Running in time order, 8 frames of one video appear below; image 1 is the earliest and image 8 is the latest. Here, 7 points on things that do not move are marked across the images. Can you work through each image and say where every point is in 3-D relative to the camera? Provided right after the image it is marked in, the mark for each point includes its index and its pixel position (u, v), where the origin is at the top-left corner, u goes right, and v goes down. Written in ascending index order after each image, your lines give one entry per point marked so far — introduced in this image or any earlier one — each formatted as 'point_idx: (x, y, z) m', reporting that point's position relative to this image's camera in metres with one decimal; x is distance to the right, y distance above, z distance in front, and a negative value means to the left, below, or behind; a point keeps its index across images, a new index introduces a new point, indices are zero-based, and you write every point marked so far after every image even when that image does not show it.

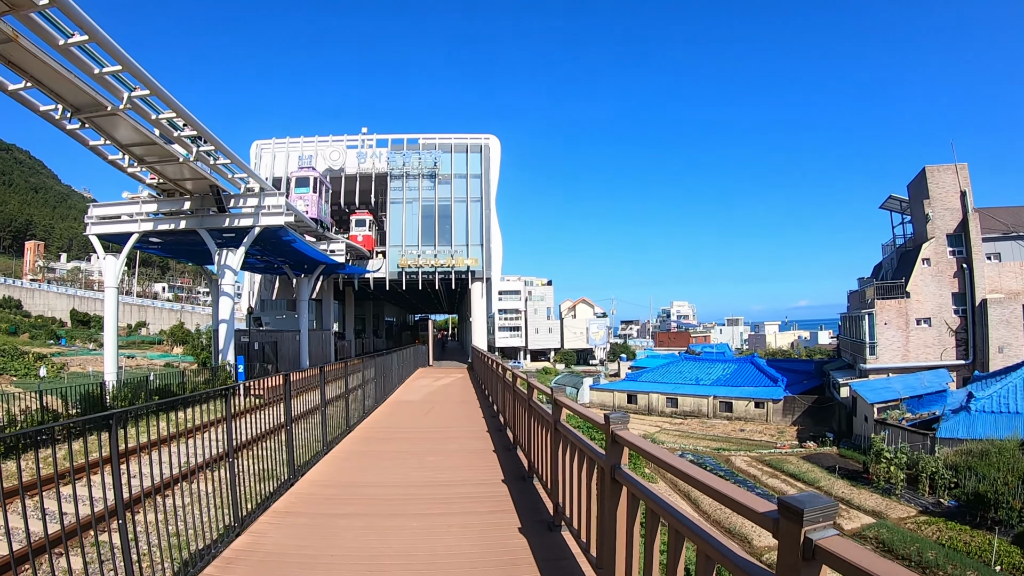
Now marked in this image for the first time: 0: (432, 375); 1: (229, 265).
0: (-2.9, -3.1, +19.6) m
1: (-7.7, +0.7, +15.1) m
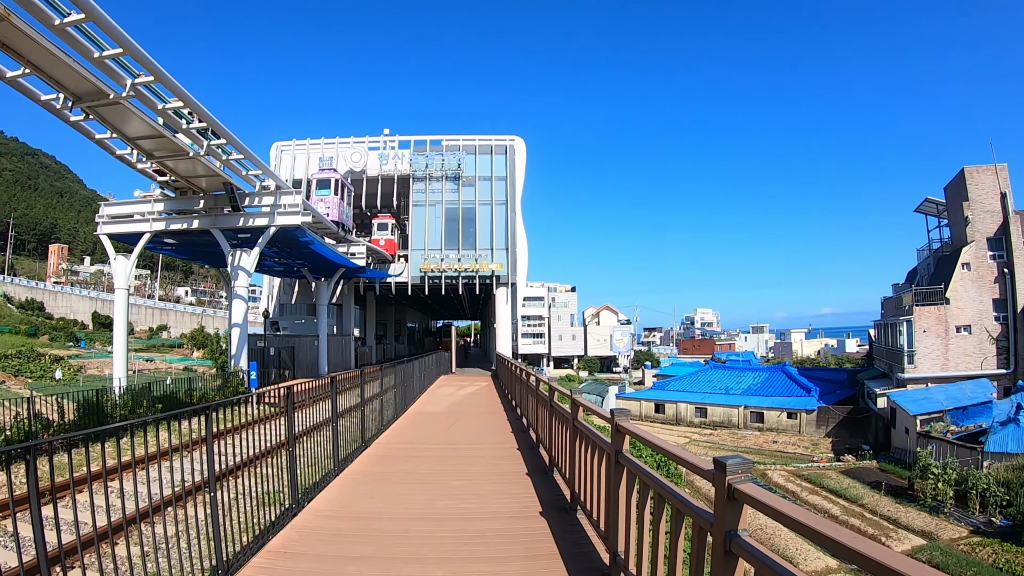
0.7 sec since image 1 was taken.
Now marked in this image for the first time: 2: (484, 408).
0: (-2.0, -3.2, +18.6) m
1: (-6.9, +0.6, +14.4) m
2: (-0.7, -2.8, +13.4) m
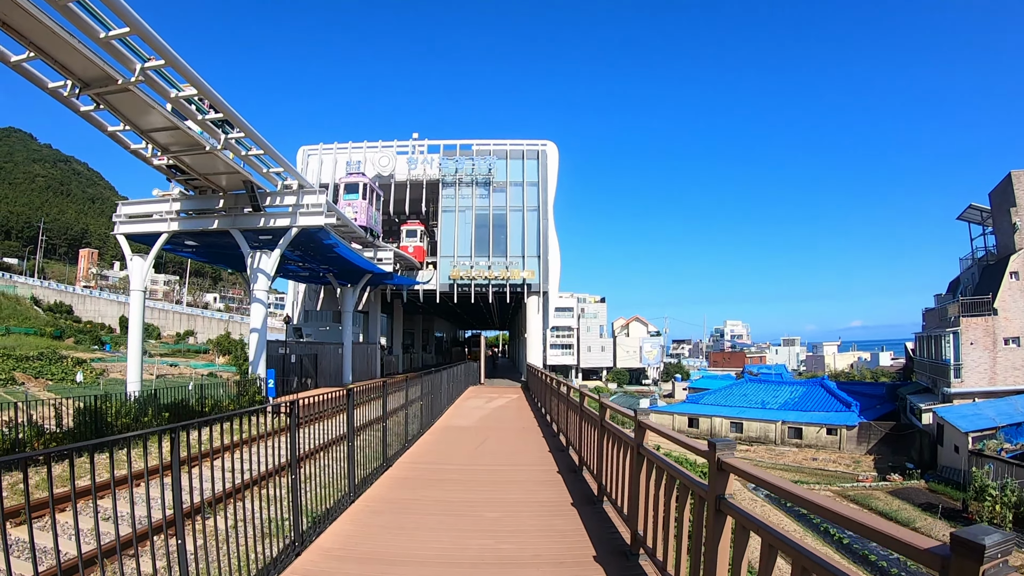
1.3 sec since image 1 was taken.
0: (-1.0, -3.4, +17.7) m
1: (-6.1, +0.5, +13.8) m
2: (0.0, -2.9, +12.4) m
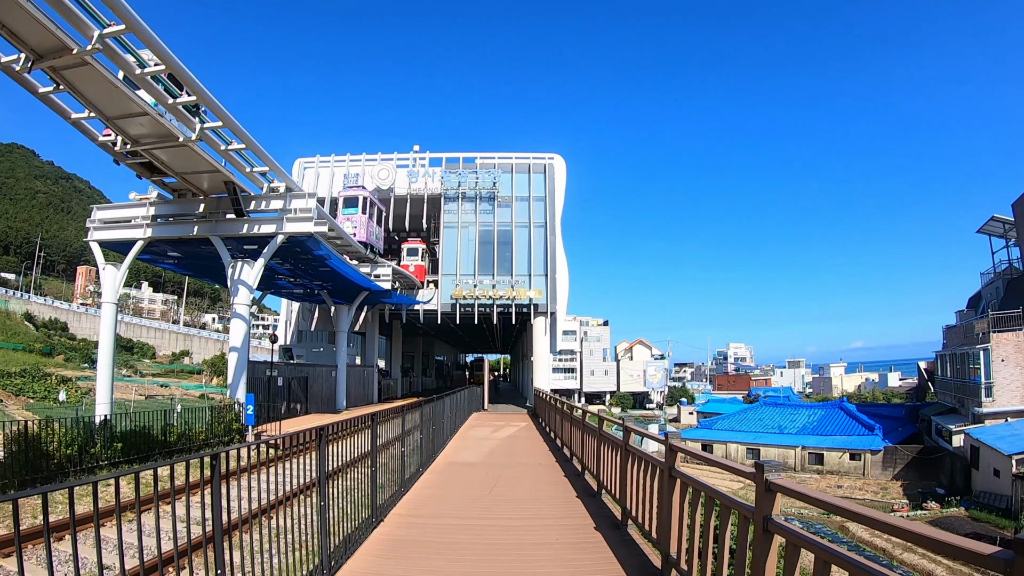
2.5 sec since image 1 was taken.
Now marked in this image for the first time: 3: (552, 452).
0: (-0.7, -3.9, +16.1) m
1: (-5.9, +0.2, +12.4) m
2: (+0.3, -3.2, +10.8) m
3: (+0.8, -3.4, +11.7) m
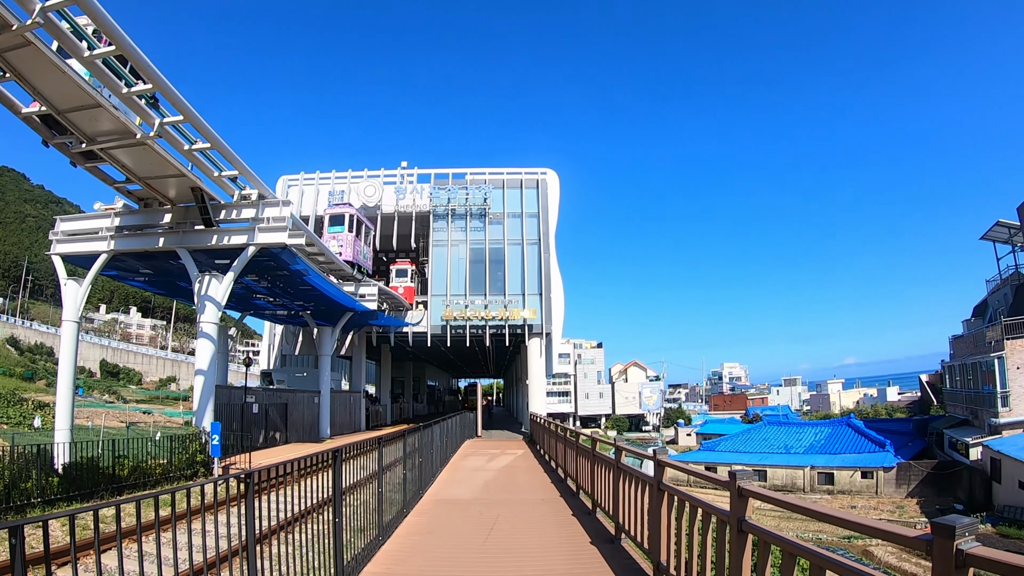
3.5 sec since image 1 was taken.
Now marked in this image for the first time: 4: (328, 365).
0: (-0.8, -4.3, +14.9) m
1: (-6.0, -0.2, +11.3) m
2: (+0.2, -3.4, +9.7) m
3: (+0.8, -3.6, +10.5) m
4: (-6.1, -2.5, +18.7) m
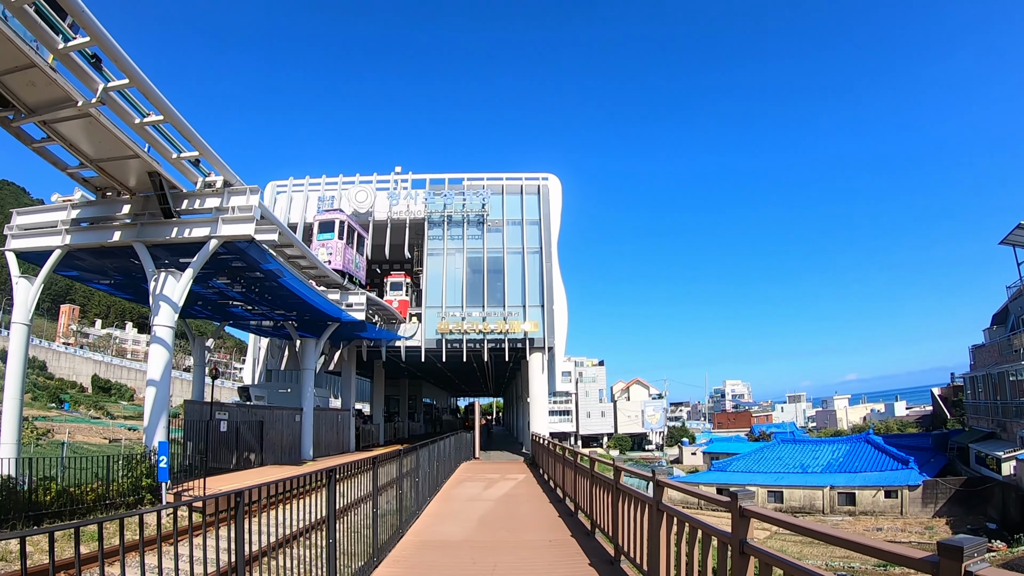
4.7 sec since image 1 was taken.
0: (-0.8, -4.5, +13.4) m
1: (-6.0, -0.2, +9.9) m
2: (+0.3, -3.4, +8.2) m
3: (+0.8, -3.6, +9.0) m
4: (-6.1, -2.8, +17.2) m
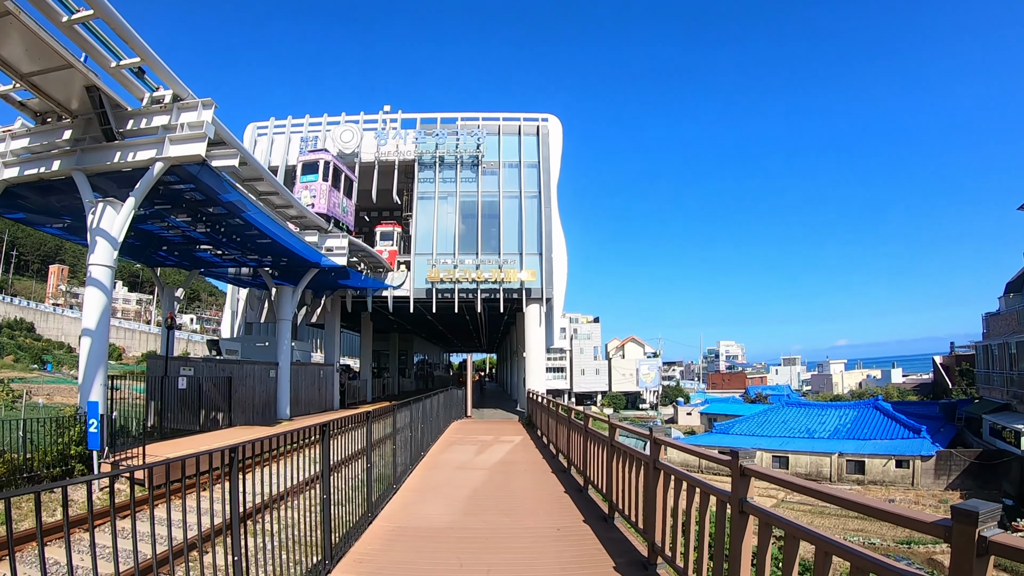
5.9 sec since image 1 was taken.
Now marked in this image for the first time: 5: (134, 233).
0: (-0.9, -3.2, +12.1) m
1: (-6.0, +0.8, +8.2) m
2: (+0.2, -2.5, +6.8) m
3: (+0.7, -2.7, +7.7) m
4: (-6.2, -1.2, +15.8) m
5: (-8.5, +1.2, +12.8) m
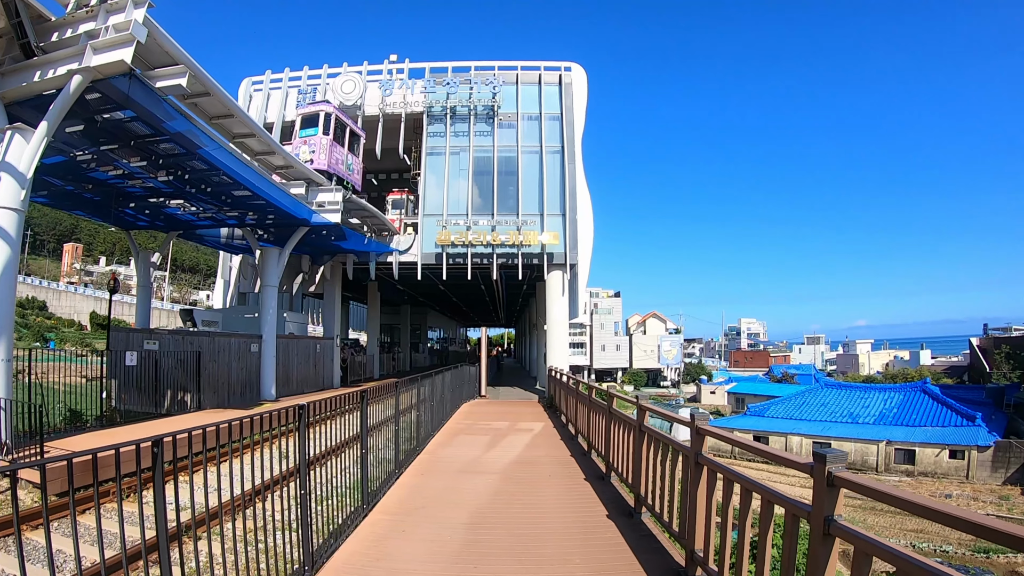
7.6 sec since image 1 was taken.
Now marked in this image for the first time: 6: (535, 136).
0: (-0.6, -2.5, +10.2) m
1: (-5.8, +1.4, +6.3) m
2: (+0.4, -2.0, +4.8) m
3: (+1.0, -2.2, +5.7) m
4: (-5.7, -0.3, +13.9) m
5: (-8.2, +2.0, +11.0) m
6: (+0.8, +5.2, +19.7) m
